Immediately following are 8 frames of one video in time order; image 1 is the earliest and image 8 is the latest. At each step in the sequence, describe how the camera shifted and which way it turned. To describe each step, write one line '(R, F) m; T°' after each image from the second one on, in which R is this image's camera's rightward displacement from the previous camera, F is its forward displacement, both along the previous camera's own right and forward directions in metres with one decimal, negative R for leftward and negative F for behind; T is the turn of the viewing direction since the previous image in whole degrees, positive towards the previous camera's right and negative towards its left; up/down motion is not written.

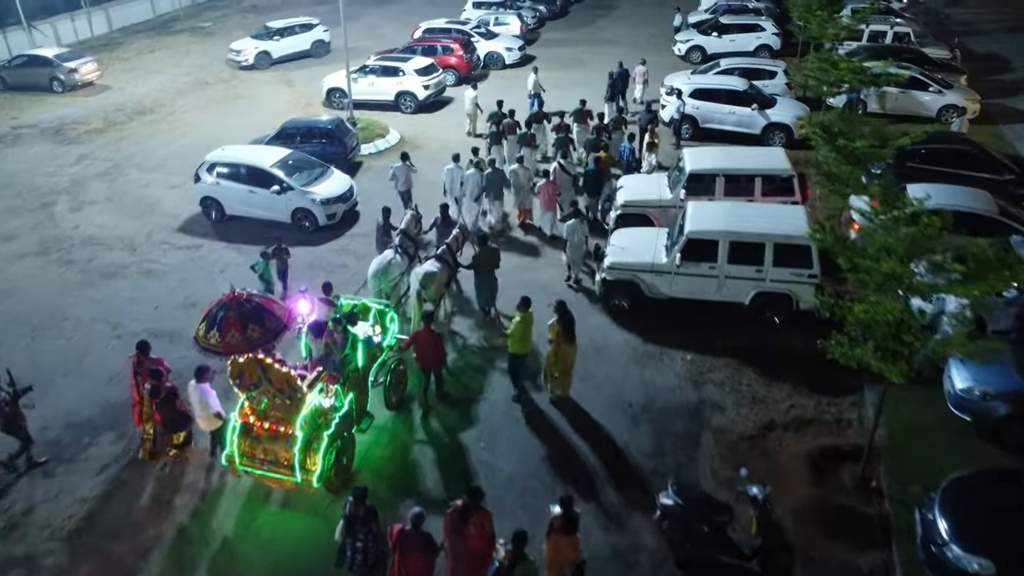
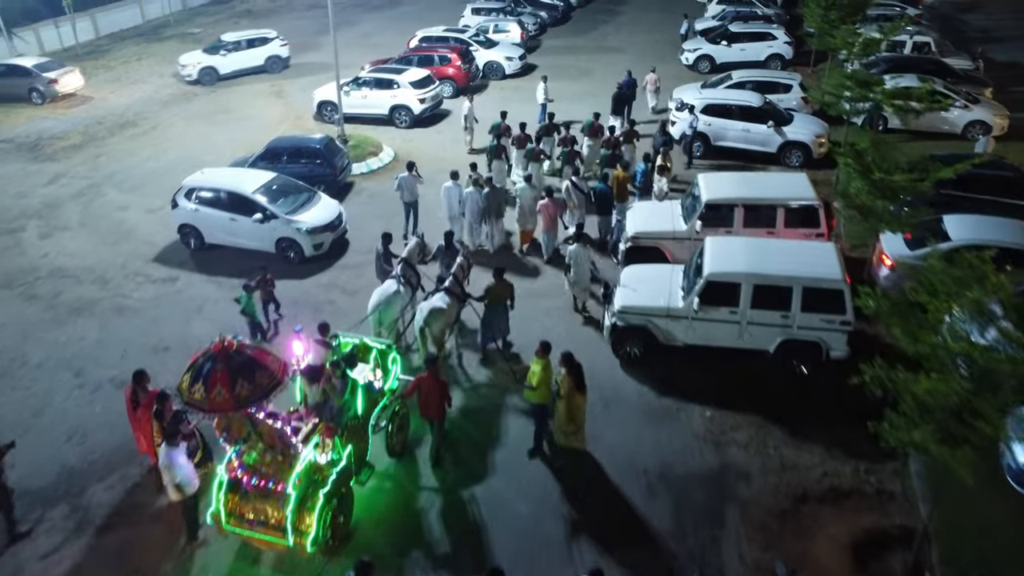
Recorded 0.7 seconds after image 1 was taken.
(0.0, +1.0) m; 0°
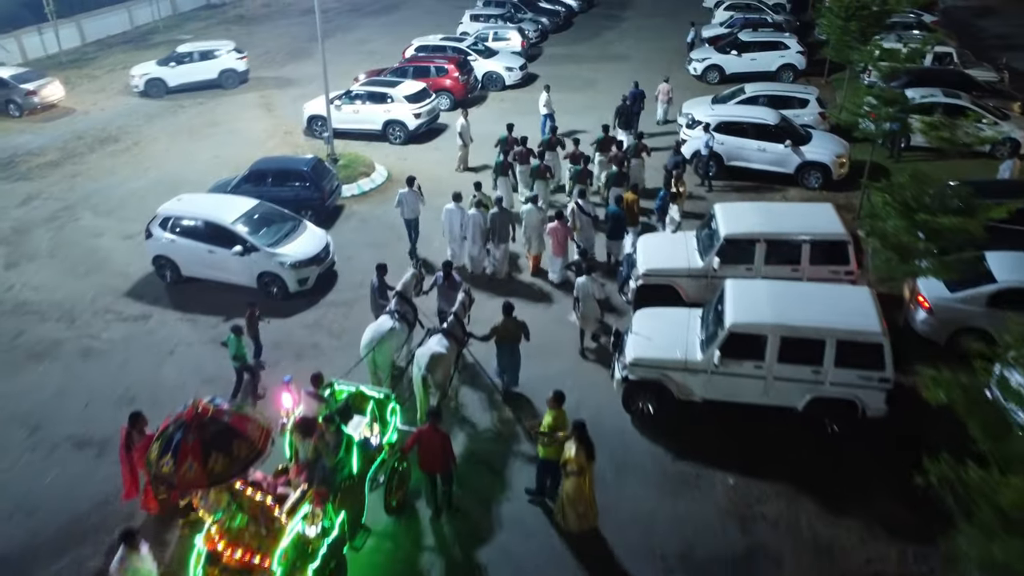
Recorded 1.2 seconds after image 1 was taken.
(0.0, +1.0) m; 0°
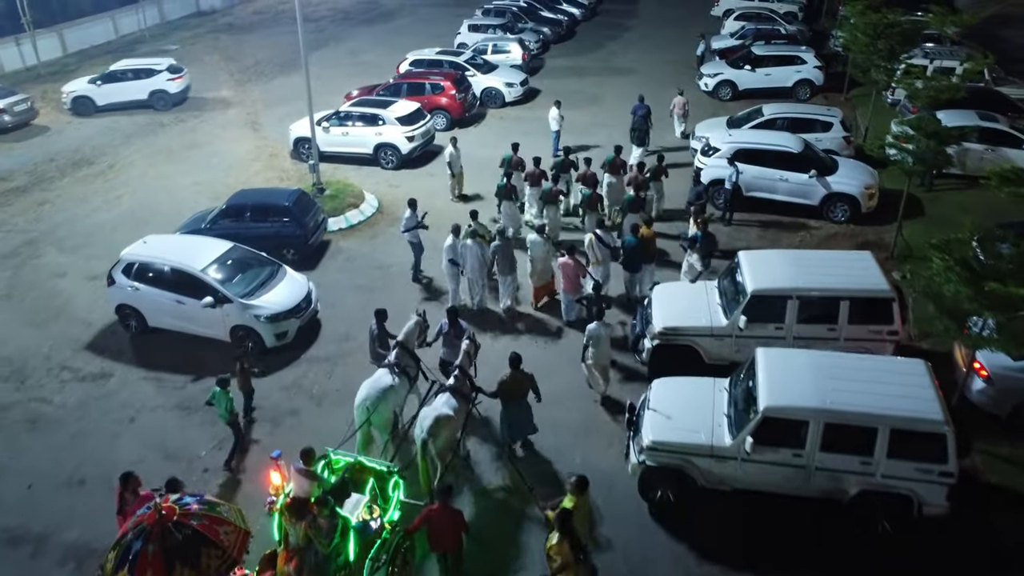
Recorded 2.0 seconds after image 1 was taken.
(0.0, +1.2) m; 0°
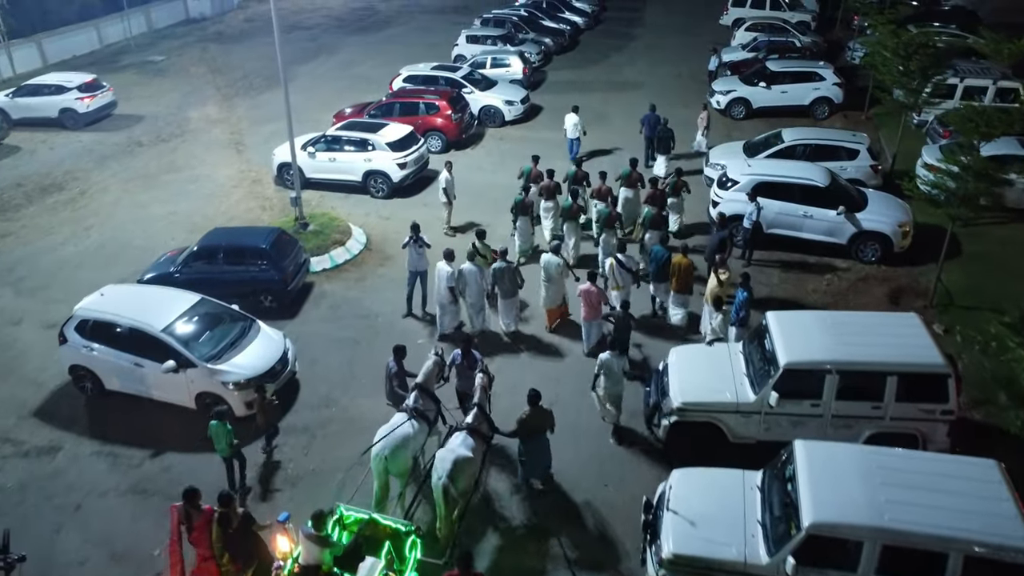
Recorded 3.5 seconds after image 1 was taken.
(0.0, +1.2) m; 0°
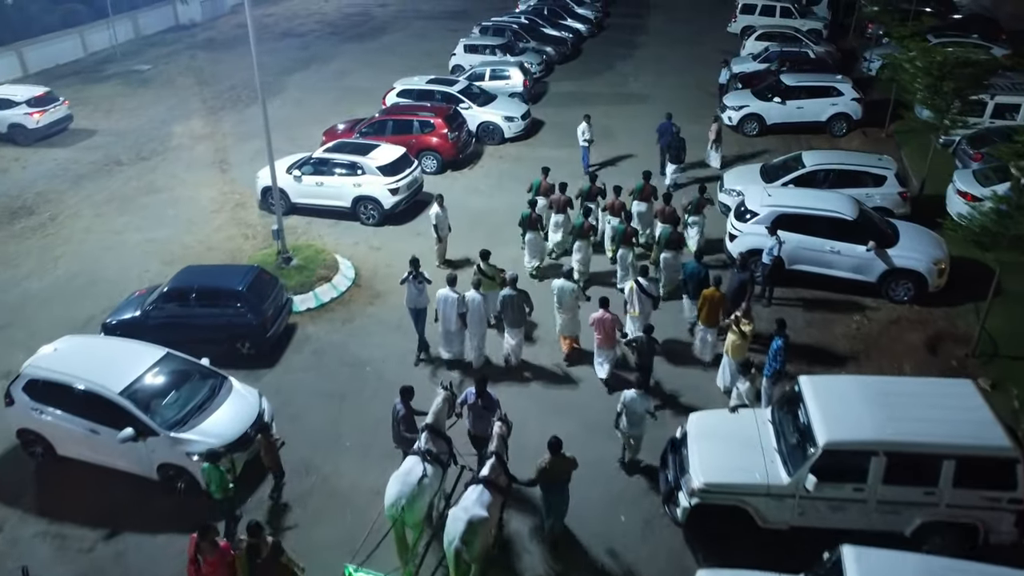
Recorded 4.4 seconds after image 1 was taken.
(0.0, +1.1) m; 0°
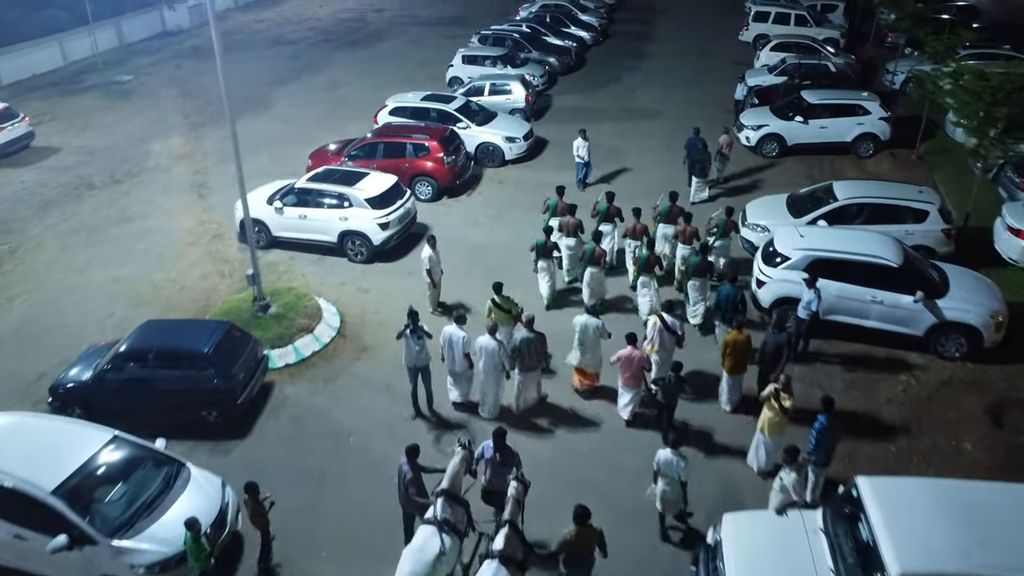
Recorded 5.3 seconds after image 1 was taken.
(0.0, +1.3) m; 0°
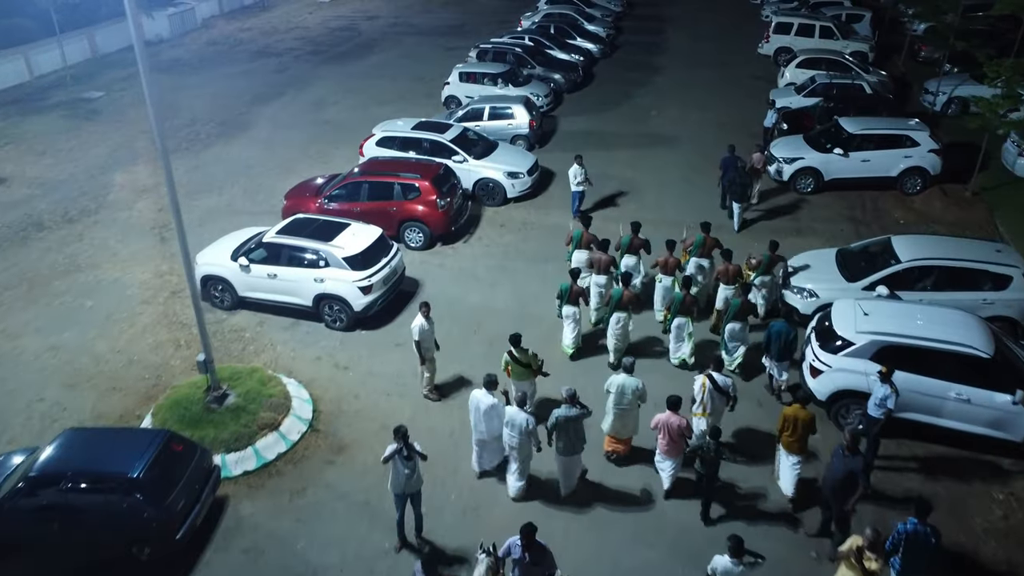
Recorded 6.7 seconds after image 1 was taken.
(-0.1, +2.0) m; 0°
